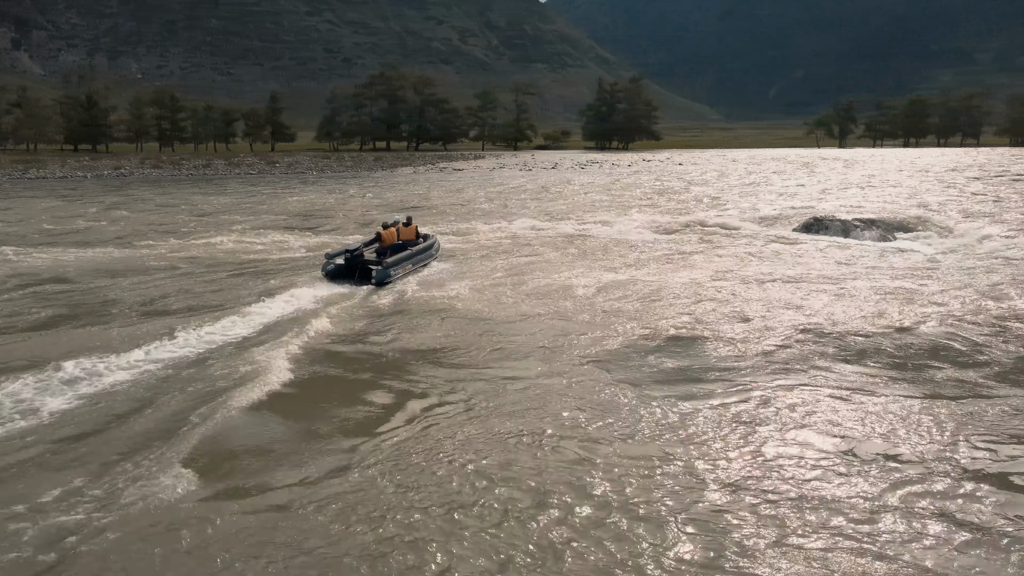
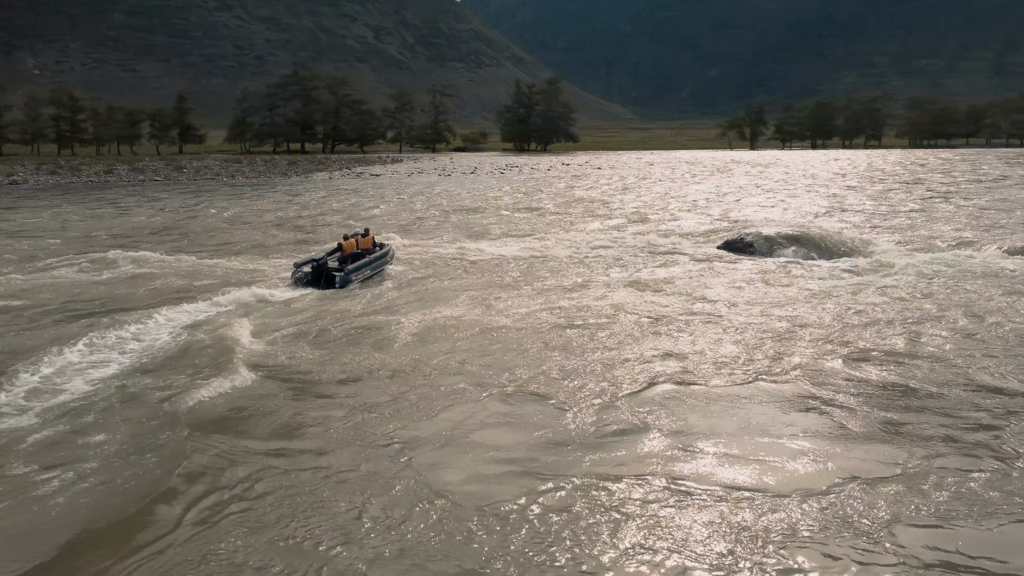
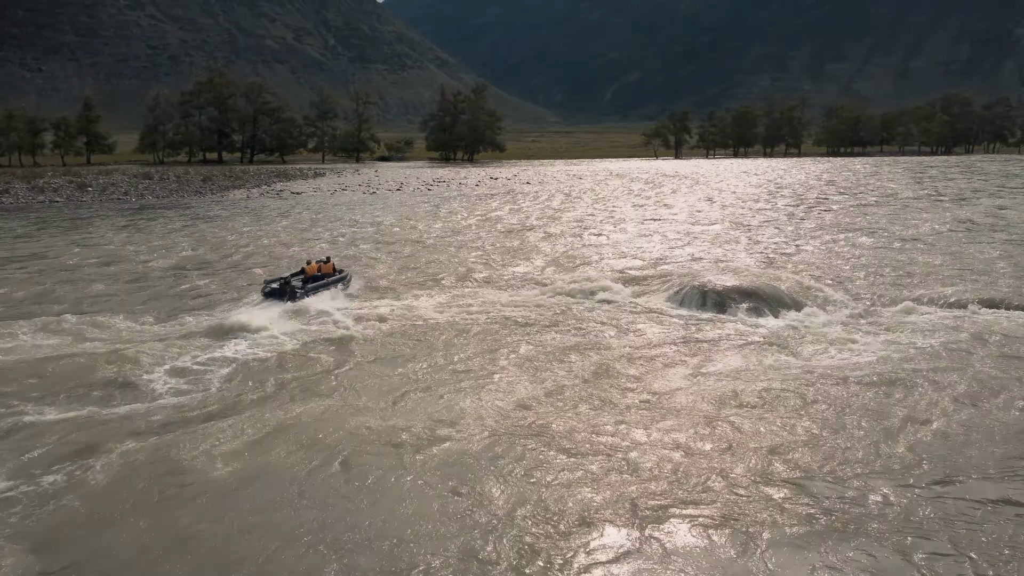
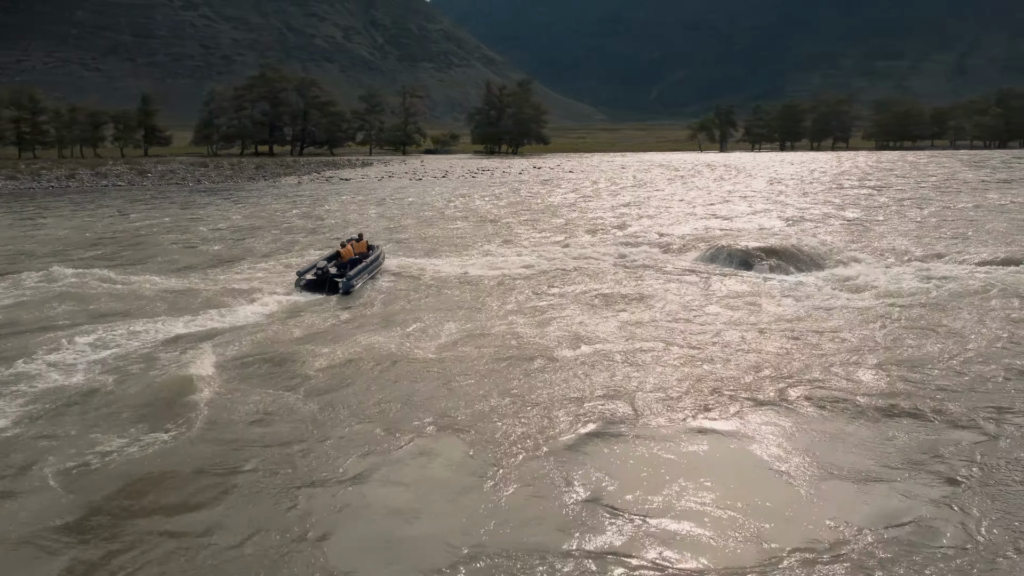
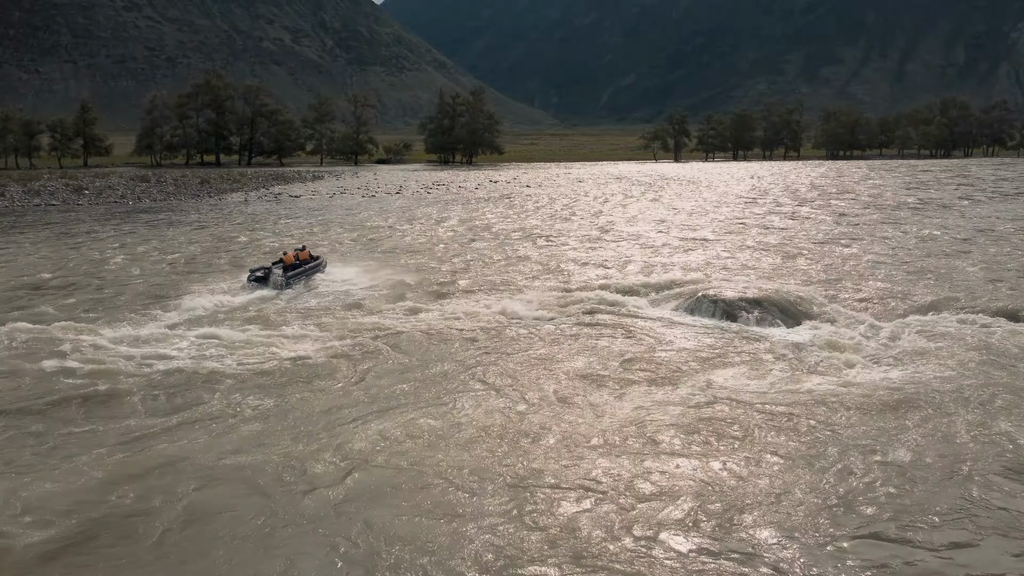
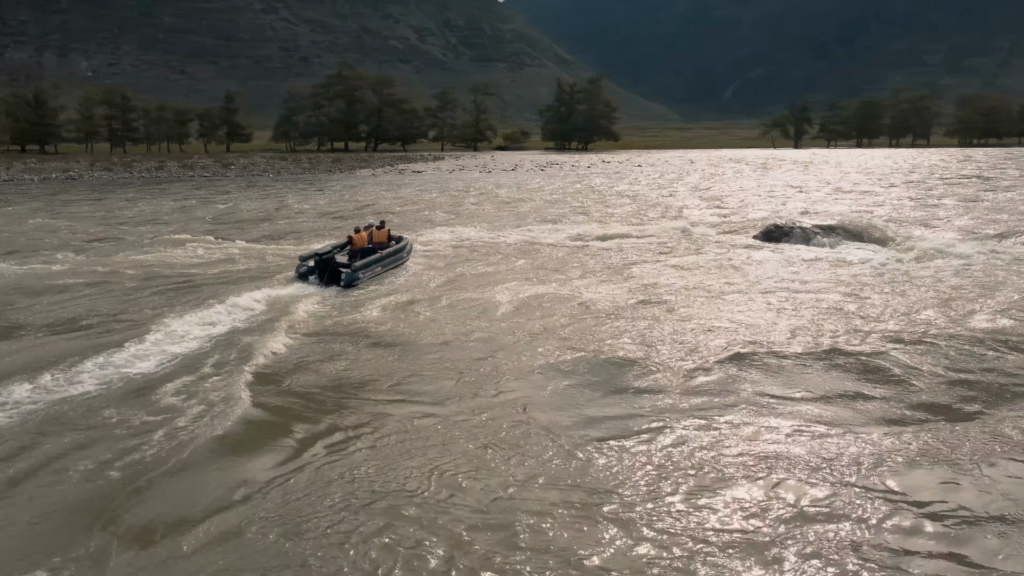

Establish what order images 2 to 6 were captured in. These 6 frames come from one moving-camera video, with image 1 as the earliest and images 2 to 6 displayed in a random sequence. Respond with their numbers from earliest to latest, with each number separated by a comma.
6, 2, 4, 3, 5
